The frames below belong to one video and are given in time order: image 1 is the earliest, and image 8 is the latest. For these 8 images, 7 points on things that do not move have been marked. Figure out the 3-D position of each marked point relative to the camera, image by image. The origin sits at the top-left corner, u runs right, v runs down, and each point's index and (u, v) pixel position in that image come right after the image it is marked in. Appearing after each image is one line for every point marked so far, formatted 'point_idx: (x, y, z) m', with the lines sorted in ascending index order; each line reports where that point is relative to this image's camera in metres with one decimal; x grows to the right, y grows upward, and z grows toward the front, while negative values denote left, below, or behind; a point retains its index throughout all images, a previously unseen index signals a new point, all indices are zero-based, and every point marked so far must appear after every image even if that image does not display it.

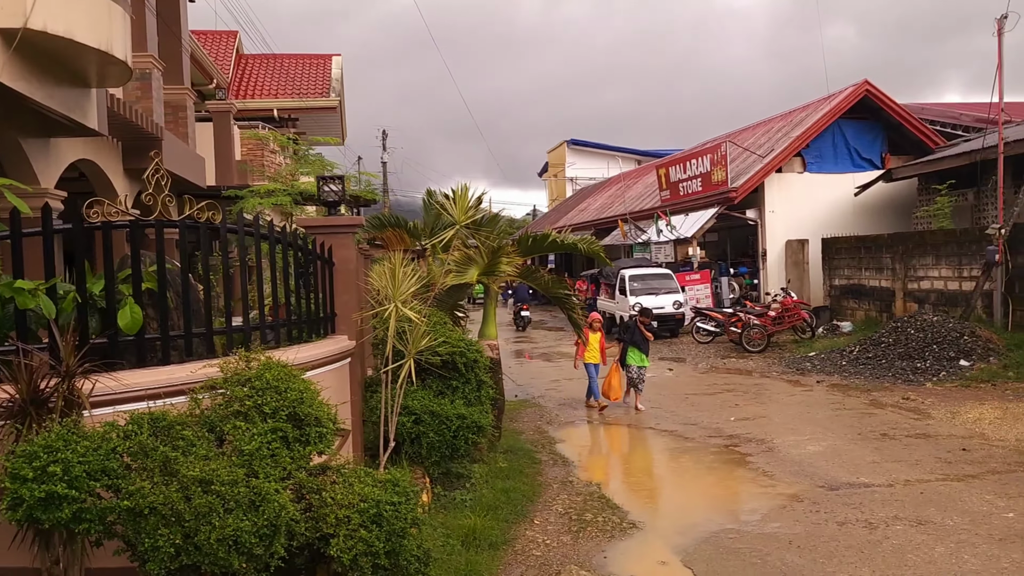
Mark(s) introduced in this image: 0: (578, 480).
0: (+0.5, -1.6, +6.8) m
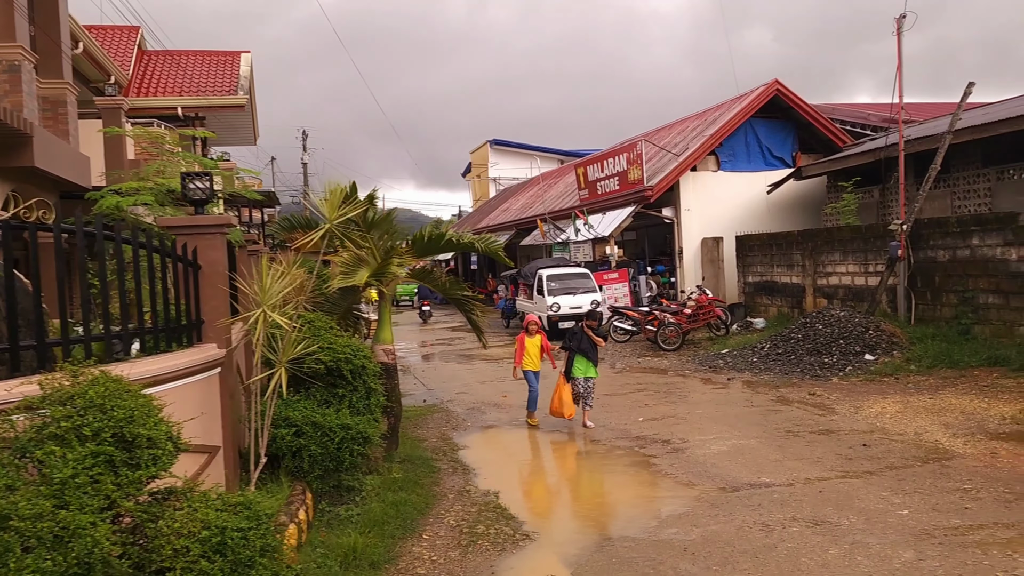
0: (-0.3, -1.6, +6.5) m
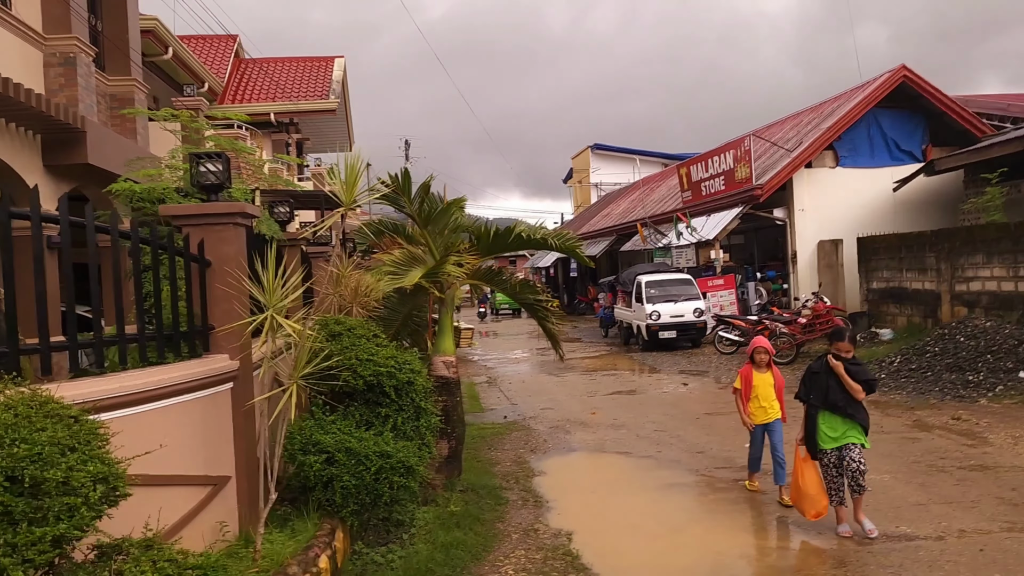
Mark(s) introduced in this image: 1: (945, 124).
0: (+0.2, -1.6, +5.5) m
1: (+9.4, +3.6, +18.1) m
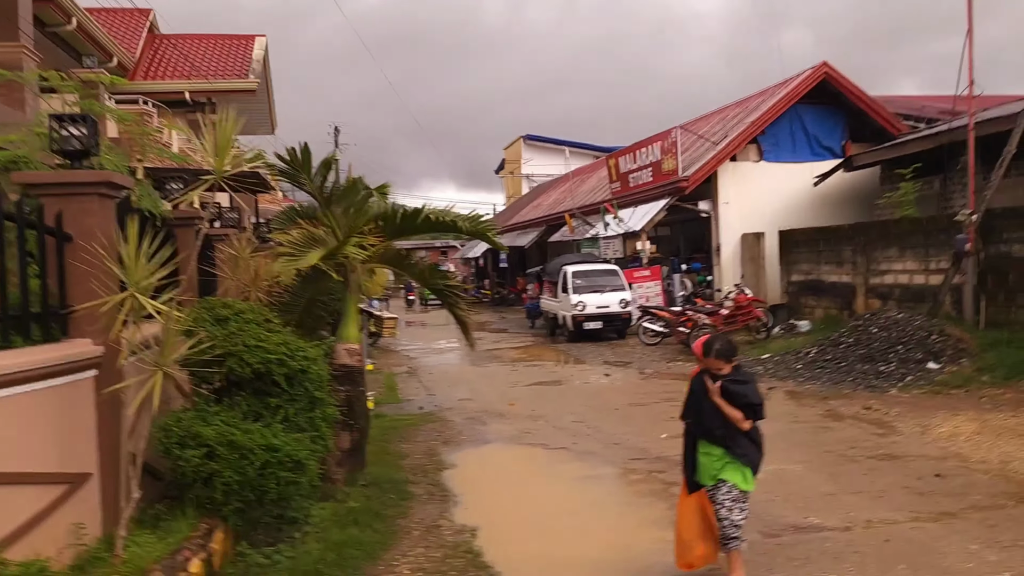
0: (-0.4, -1.5, +5.3) m
1: (+7.8, +3.7, +18.5) m
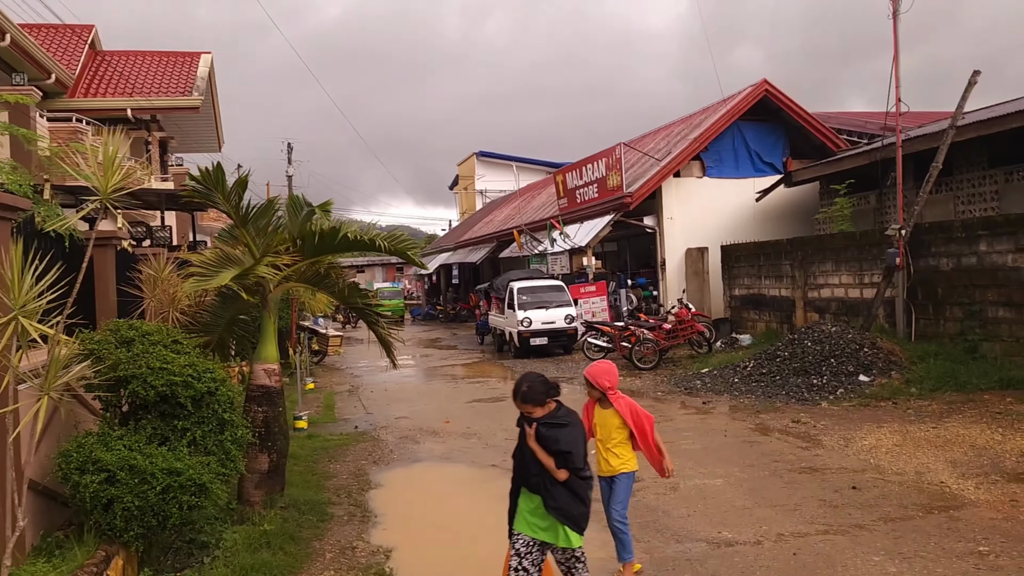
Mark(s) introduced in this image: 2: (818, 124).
0: (-0.9, -1.6, +5.2) m
1: (+6.6, +3.4, +18.9) m
2: (+6.6, +3.6, +18.1) m
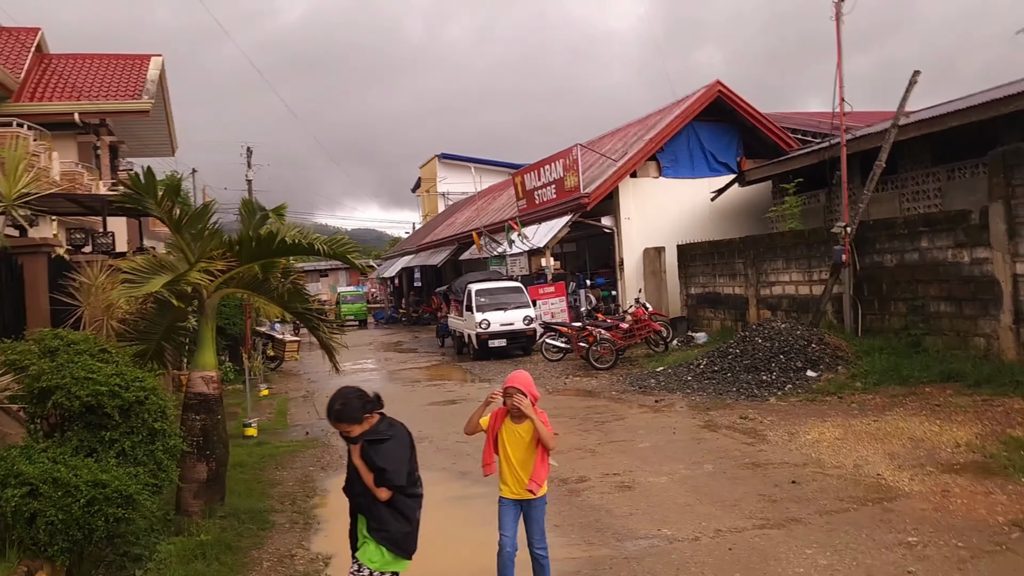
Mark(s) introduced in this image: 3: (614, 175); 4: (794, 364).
0: (-1.3, -1.7, +5.2) m
1: (+5.6, +3.5, +19.1) m
2: (+5.7, +3.6, +18.3) m
3: (+2.1, +2.3, +16.8) m
4: (+3.5, -0.9, +10.2) m
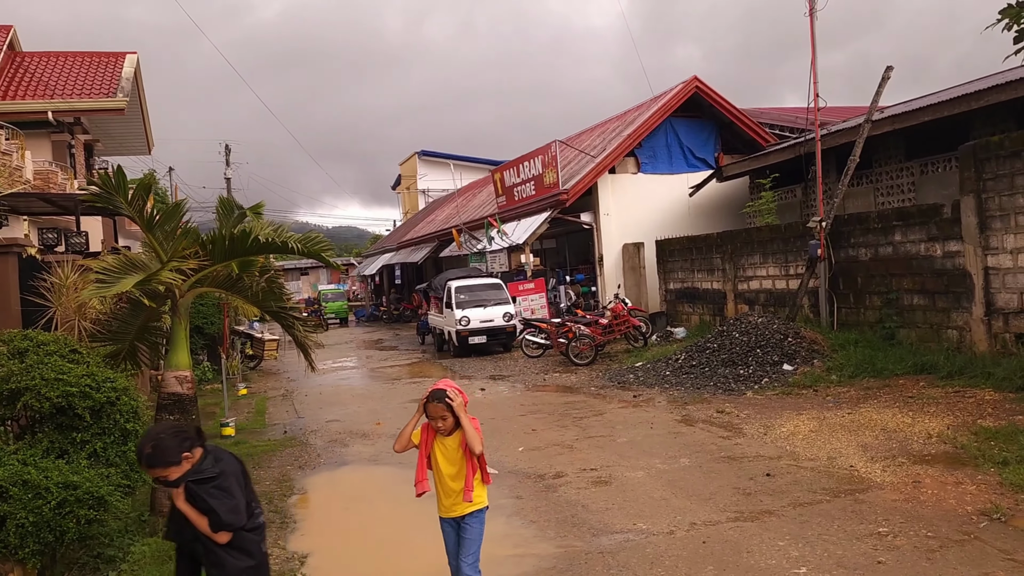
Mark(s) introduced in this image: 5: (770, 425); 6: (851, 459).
0: (-1.4, -1.6, +5.2) m
1: (+5.1, +3.6, +19.2) m
2: (+5.2, +3.7, +18.4) m
3: (+1.6, +2.4, +16.9) m
4: (+3.2, -0.9, +10.3) m
5: (+2.4, -1.3, +7.7) m
6: (+2.6, -1.3, +6.3) m
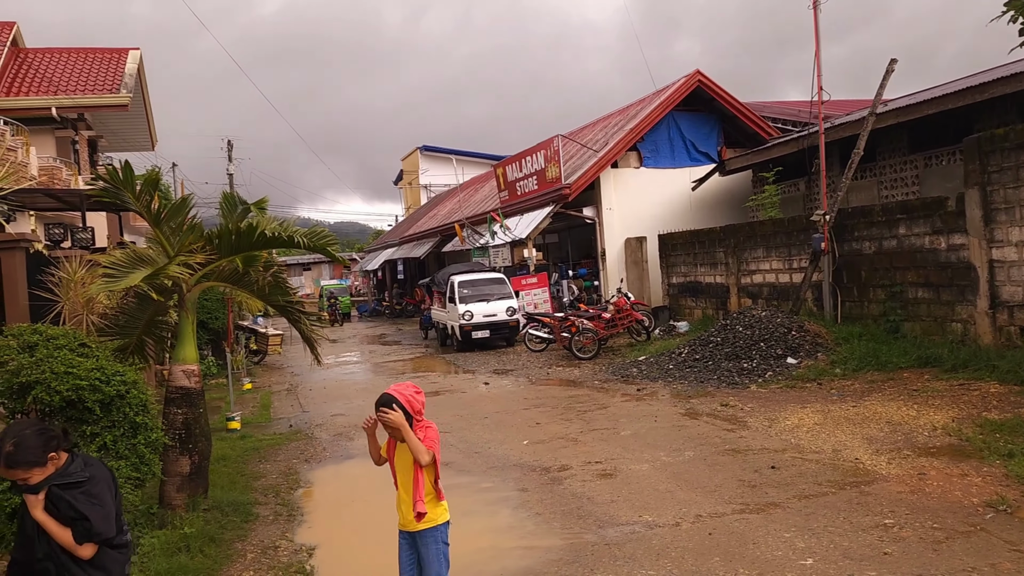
0: (-1.4, -1.6, +5.2) m
1: (+5.2, +3.7, +19.2) m
2: (+5.3, +3.9, +18.4) m
3: (+1.7, +2.5, +16.9) m
4: (+3.3, -0.8, +10.3) m
5: (+2.4, -1.2, +7.7) m
6: (+2.6, -1.2, +6.3) m
